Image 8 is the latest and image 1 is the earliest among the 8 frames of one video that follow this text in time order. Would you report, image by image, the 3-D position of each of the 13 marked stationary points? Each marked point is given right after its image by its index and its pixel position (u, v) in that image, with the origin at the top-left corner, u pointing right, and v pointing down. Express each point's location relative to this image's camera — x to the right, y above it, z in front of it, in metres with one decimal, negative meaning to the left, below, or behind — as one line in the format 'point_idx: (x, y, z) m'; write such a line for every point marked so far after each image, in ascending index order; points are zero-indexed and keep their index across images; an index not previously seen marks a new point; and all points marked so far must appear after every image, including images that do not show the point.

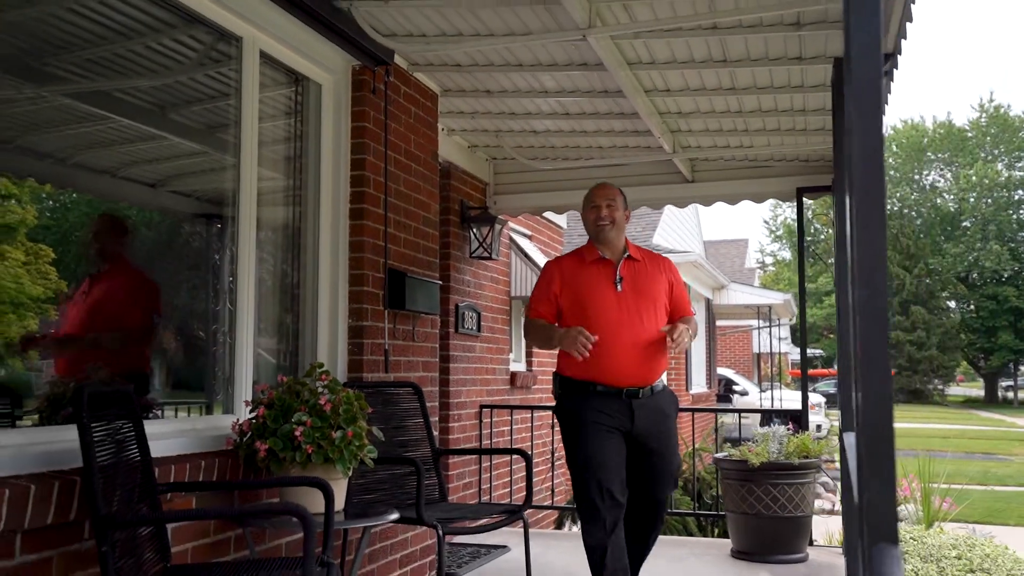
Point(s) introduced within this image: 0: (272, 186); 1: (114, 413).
0: (-1.0, +0.5, +4.0) m
1: (-1.1, -0.4, +2.6) m
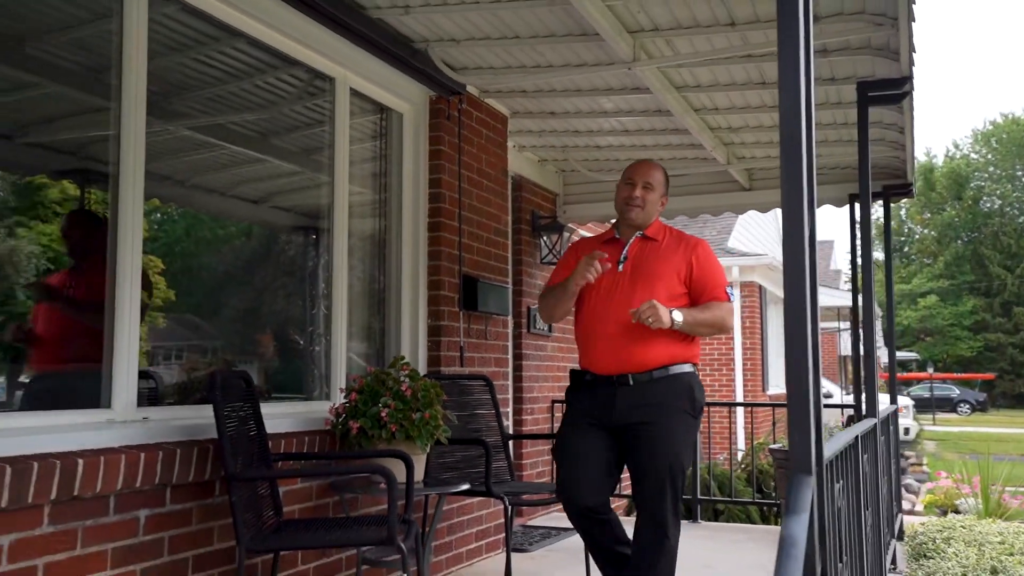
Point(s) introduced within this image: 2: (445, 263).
0: (-0.8, +0.5, +4.6) m
1: (-1.0, -0.4, +3.3) m
2: (-0.4, +0.1, +4.9) m
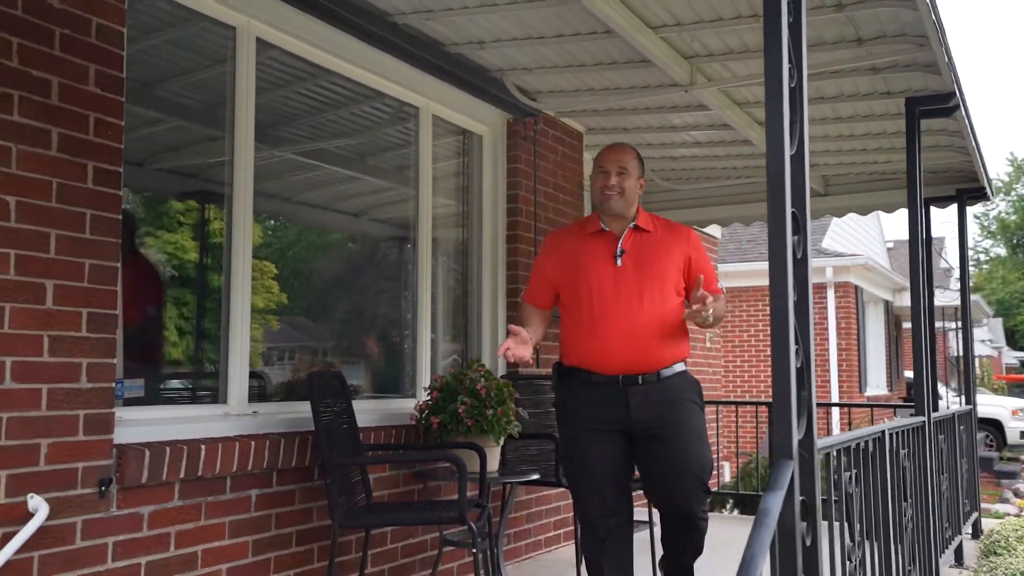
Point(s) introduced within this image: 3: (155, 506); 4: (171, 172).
0: (-0.4, +0.4, +5.1) m
1: (-0.7, -0.4, +3.7) m
2: (+0.1, +0.1, +5.3) m
3: (-1.2, -0.7, +3.1) m
4: (-1.3, +0.5, +3.6) m
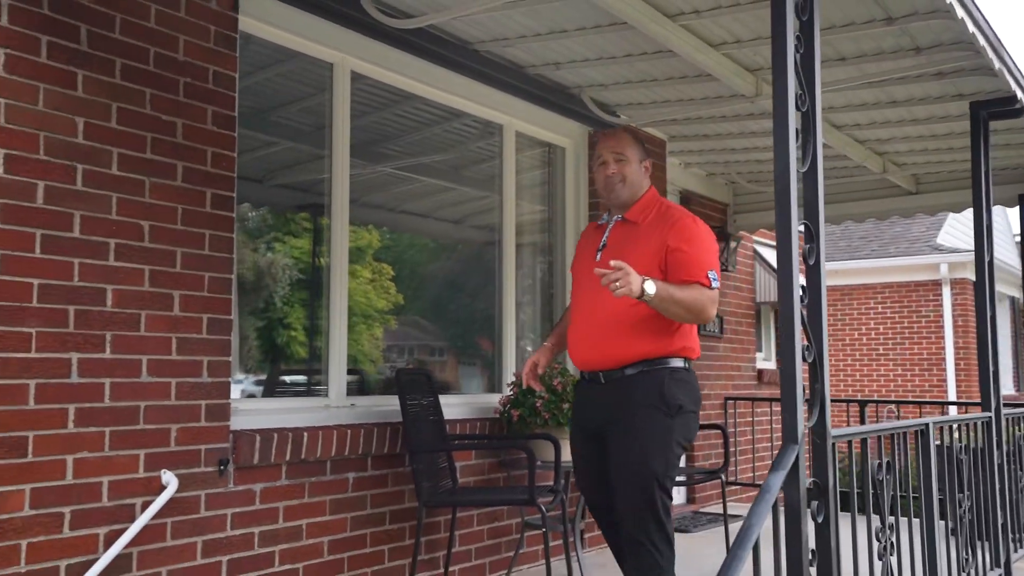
0: (+0.1, +0.4, +5.4) m
1: (-0.4, -0.5, +4.2) m
2: (+0.6, +0.1, +5.6) m
3: (-1.0, -0.8, +3.5) m
4: (-1.0, +0.5, +4.1) m
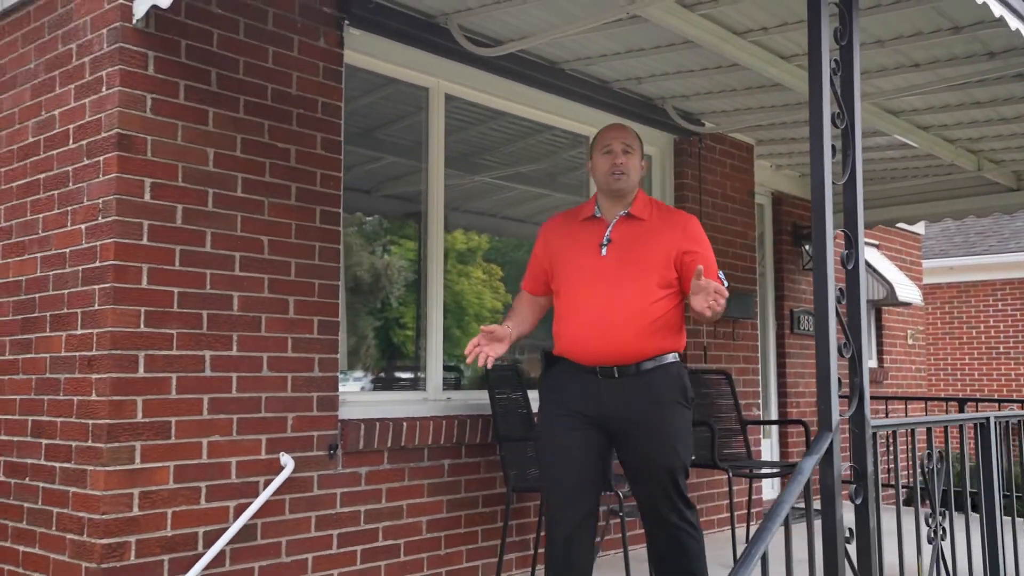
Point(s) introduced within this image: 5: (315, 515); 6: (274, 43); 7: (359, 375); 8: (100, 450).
0: (+0.7, +0.4, +5.7) m
1: (0.0, -0.5, +4.5) m
2: (+1.1, +0.1, +5.8) m
3: (-0.6, -0.8, +4.0) m
4: (-0.6, +0.4, +4.5) m
5: (-0.8, -0.9, +3.8) m
6: (-1.0, +1.0, +3.8) m
7: (-0.7, -0.4, +4.3) m
8: (-1.4, -0.6, +3.2) m
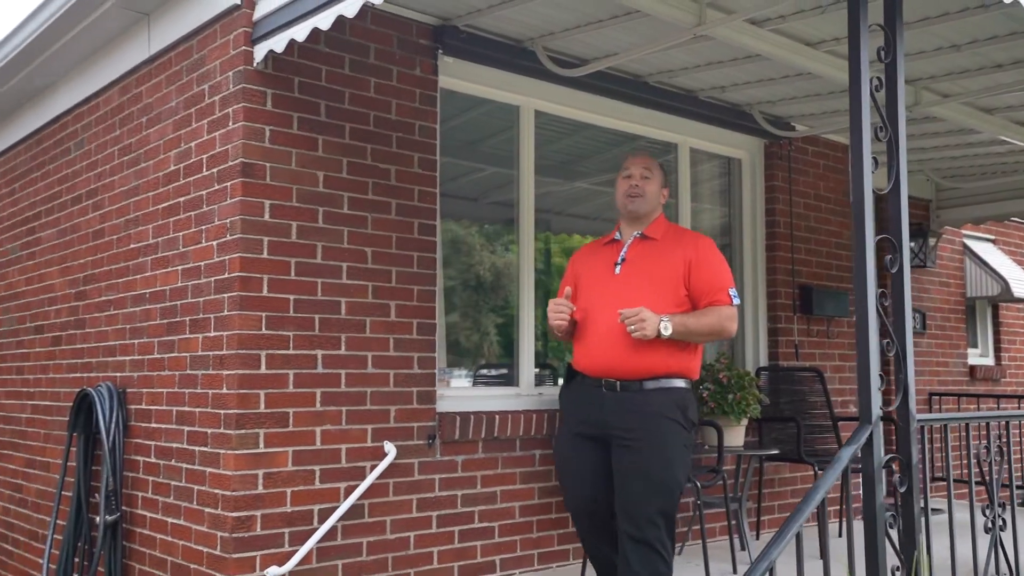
0: (+1.3, +0.4, +5.9) m
1: (+0.5, -0.5, +4.8) m
2: (+1.7, +0.1, +6.0) m
3: (-0.2, -0.8, +4.4) m
4: (-0.1, +0.4, +4.9) m
5: (-0.4, -1.0, +4.2) m
6: (-0.6, +1.0, +4.2) m
7: (-0.3, -0.4, +4.7) m
8: (-1.1, -0.6, +3.7) m
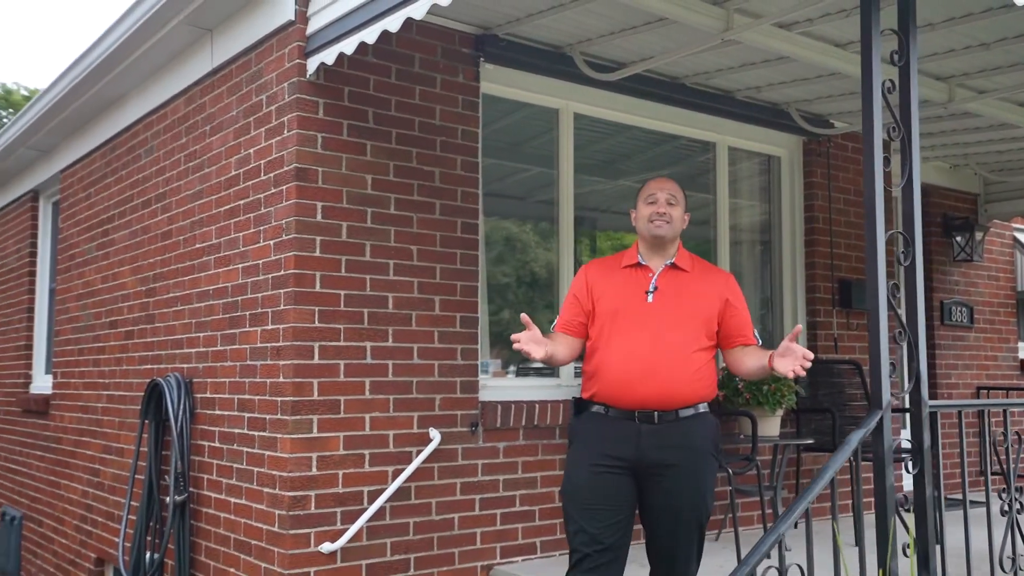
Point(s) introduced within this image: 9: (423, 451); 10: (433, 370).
0: (+1.6, +0.4, +6.1) m
1: (+0.7, -0.5, +5.0) m
2: (+2.0, +0.1, +6.1) m
3: (0.0, -0.8, +4.6) m
4: (+0.1, +0.4, +5.1) m
5: (-0.3, -0.9, +4.4) m
6: (-0.5, +1.0, +4.5) m
7: (-0.1, -0.4, +4.9) m
8: (-1.0, -0.6, +4.0) m
9: (-0.4, -0.8, +4.3) m
10: (-0.4, -0.4, +4.4) m
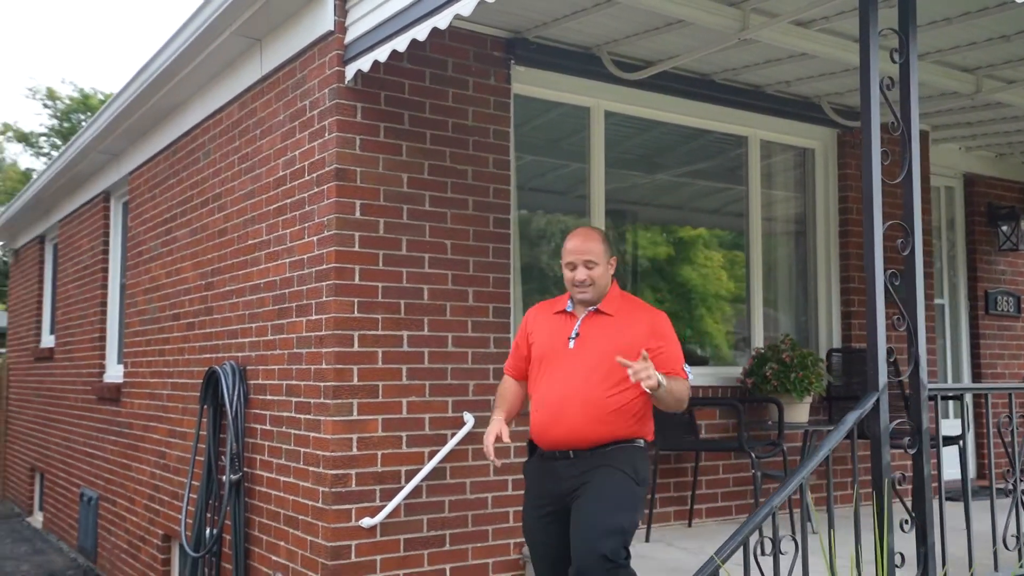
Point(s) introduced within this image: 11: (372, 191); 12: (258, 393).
0: (+1.8, +0.5, +6.2) m
1: (+0.9, -0.4, +5.2) m
2: (+2.3, +0.2, +6.1) m
3: (+0.1, -0.7, +4.8) m
4: (+0.3, +0.5, +5.4) m
5: (-0.1, -0.9, +4.7) m
6: (-0.3, +1.0, +4.7) m
7: (+0.1, -0.4, +5.1) m
8: (-0.9, -0.5, +4.3) m
9: (-0.3, -0.7, +4.6) m
10: (-0.2, -0.4, +4.7) m
11: (-0.7, +0.5, +4.5) m
12: (-1.4, -0.6, +5.1) m
